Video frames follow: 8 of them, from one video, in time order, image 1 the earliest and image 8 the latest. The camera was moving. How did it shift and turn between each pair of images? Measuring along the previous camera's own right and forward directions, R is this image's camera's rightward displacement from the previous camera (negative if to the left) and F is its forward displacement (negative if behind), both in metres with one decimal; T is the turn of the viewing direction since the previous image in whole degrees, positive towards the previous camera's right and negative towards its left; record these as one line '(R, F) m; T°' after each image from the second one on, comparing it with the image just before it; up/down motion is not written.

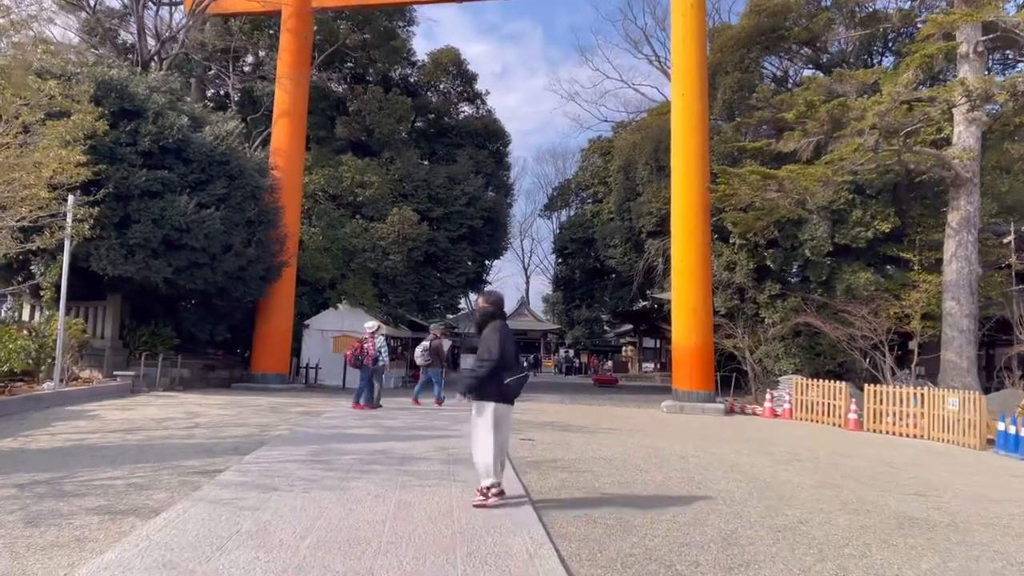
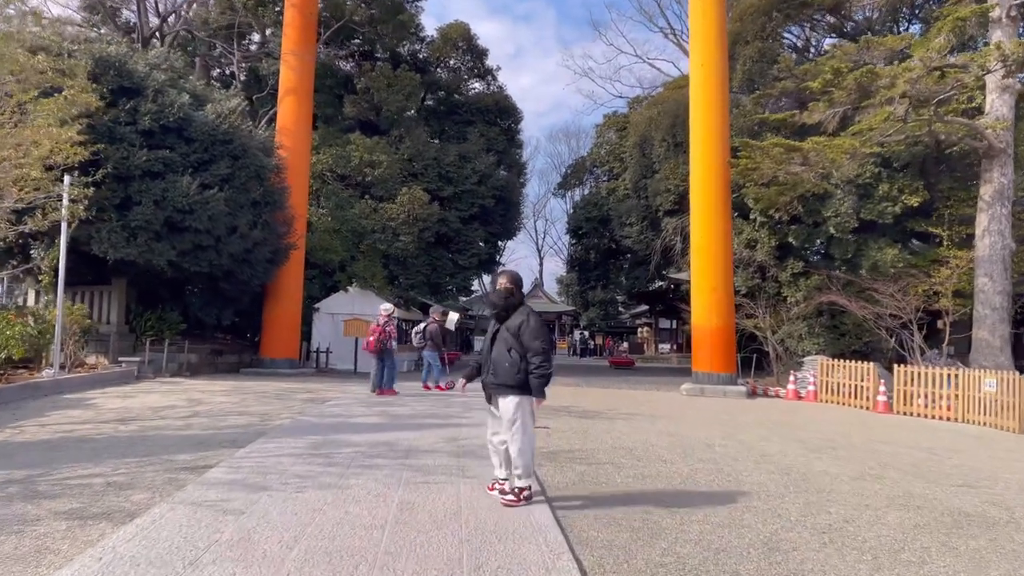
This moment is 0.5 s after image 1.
(0.0, +0.7) m; -1°
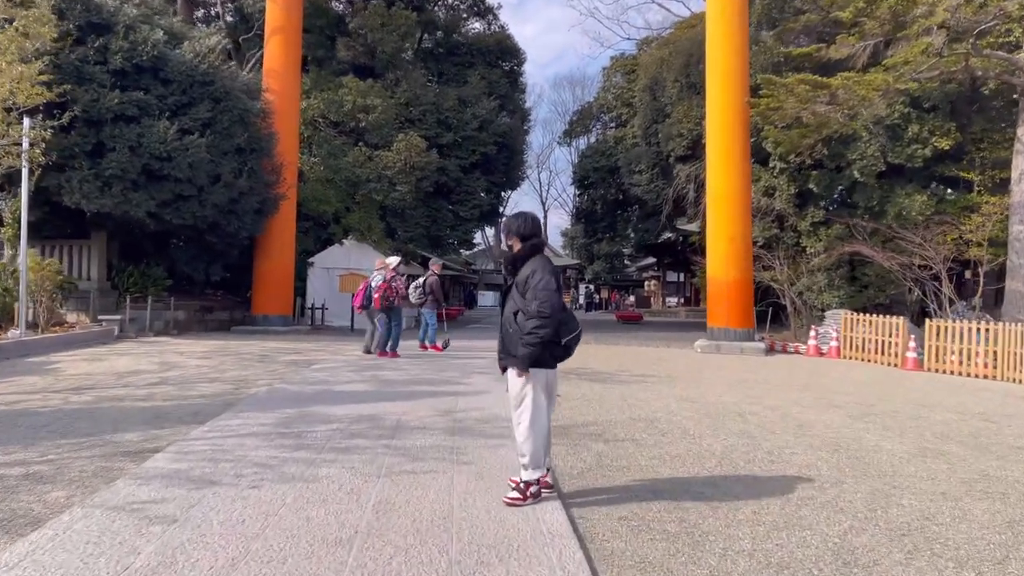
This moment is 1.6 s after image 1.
(0.0, +1.3) m; 0°
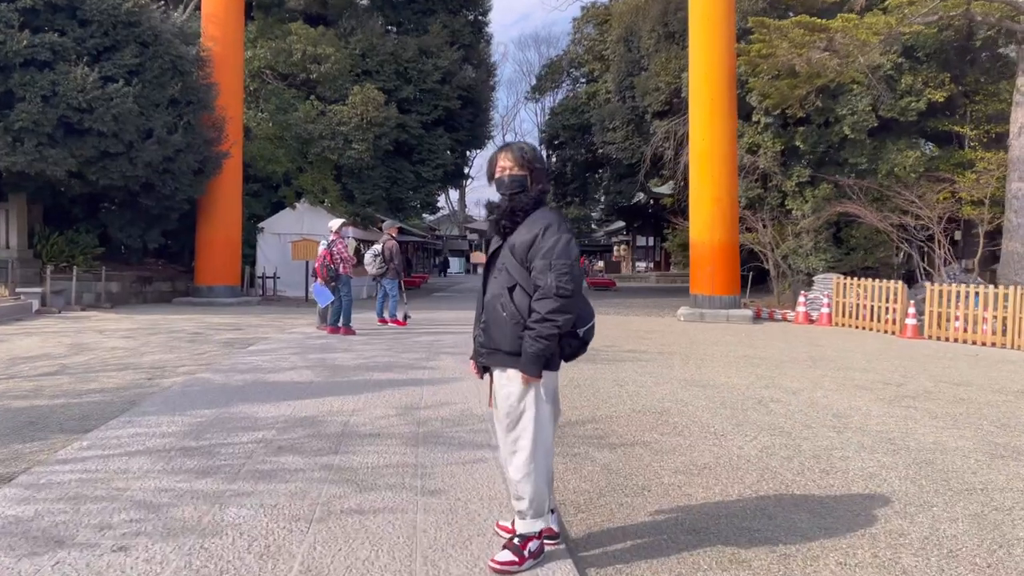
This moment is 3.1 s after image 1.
(-0.1, +1.6) m; +3°
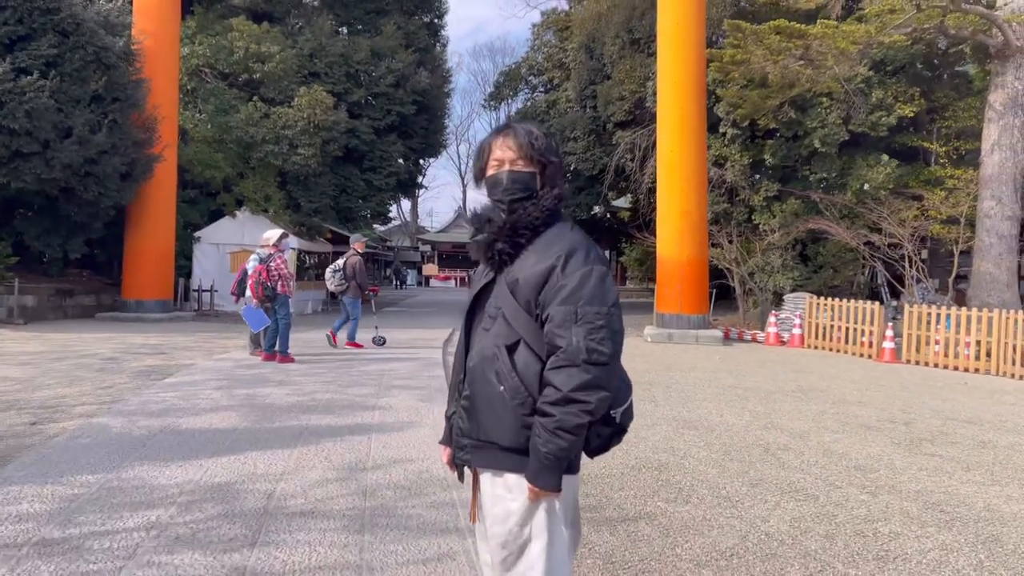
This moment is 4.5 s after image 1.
(-0.1, +1.2) m; +3°
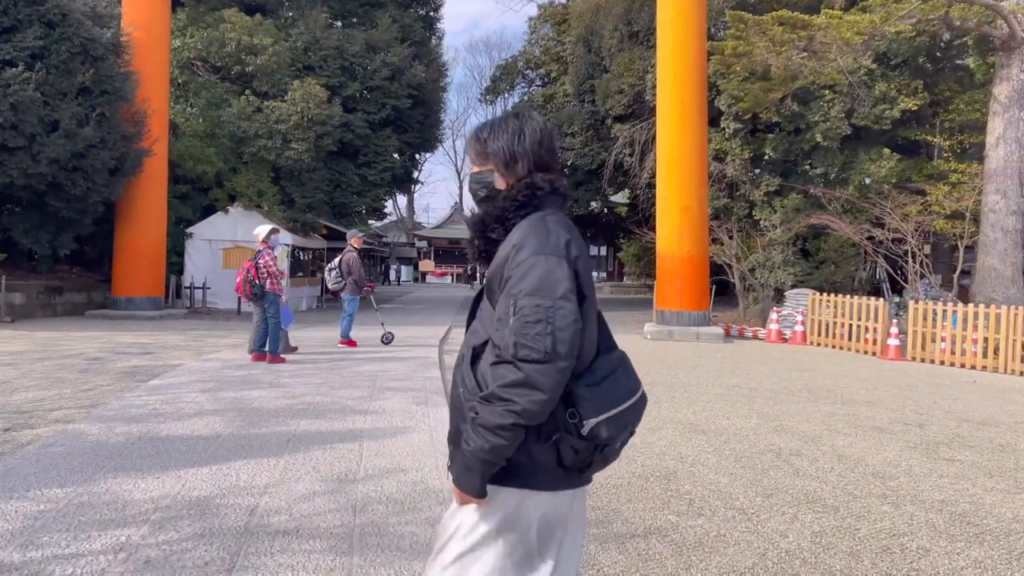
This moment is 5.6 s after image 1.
(0.0, +0.3) m; 0°
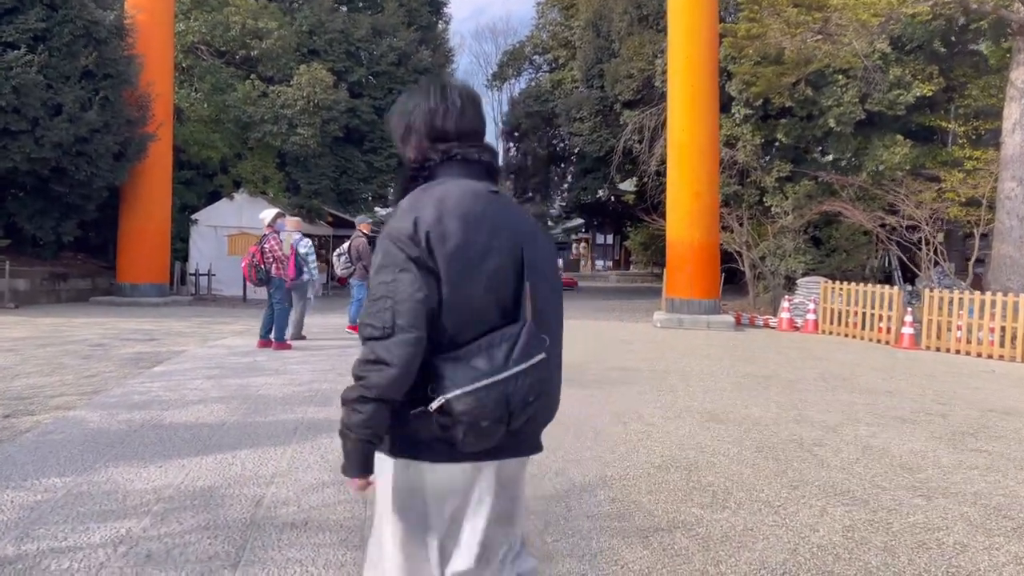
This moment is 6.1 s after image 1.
(-0.1, +0.2) m; 0°
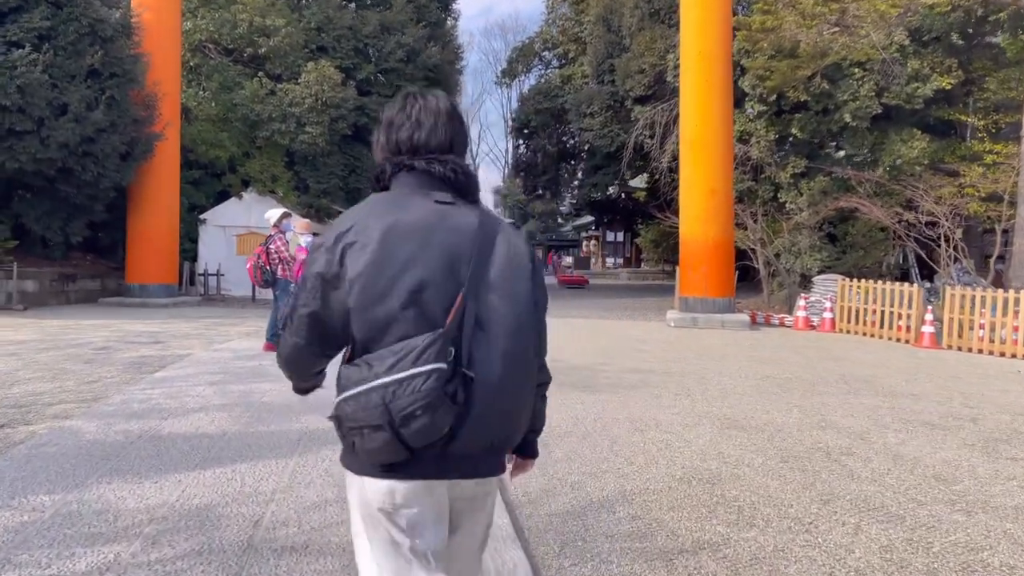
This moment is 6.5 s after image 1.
(0.0, +0.3) m; -1°
